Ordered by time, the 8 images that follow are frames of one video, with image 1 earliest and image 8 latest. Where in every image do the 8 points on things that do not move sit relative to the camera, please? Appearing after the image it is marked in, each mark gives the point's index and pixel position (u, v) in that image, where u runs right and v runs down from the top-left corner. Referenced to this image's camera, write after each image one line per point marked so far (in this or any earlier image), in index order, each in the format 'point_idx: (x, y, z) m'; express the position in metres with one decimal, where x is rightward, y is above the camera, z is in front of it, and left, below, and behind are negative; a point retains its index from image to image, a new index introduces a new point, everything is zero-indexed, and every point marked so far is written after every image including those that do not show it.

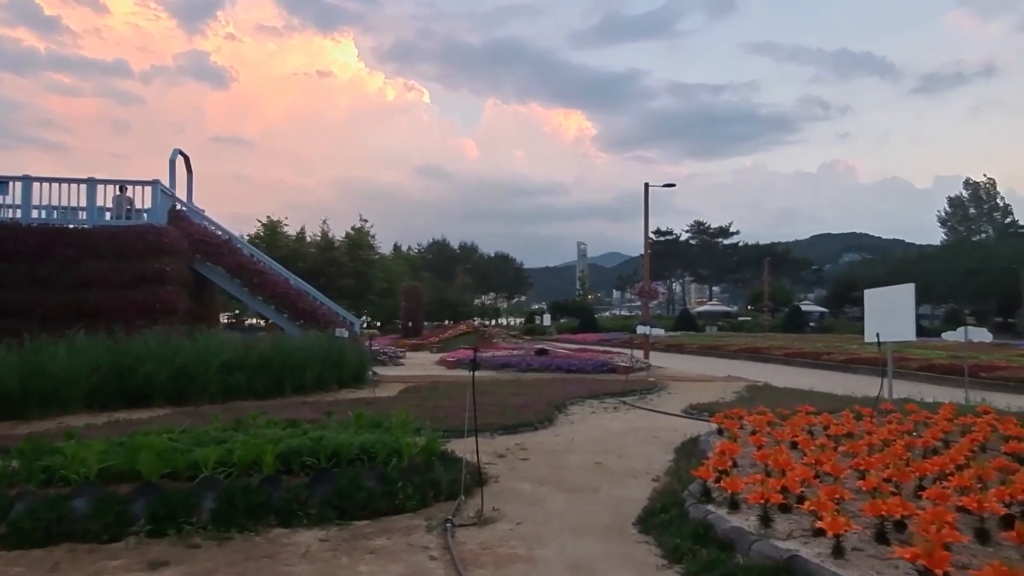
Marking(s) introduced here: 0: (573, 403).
0: (+1.1, -2.0, +12.6) m
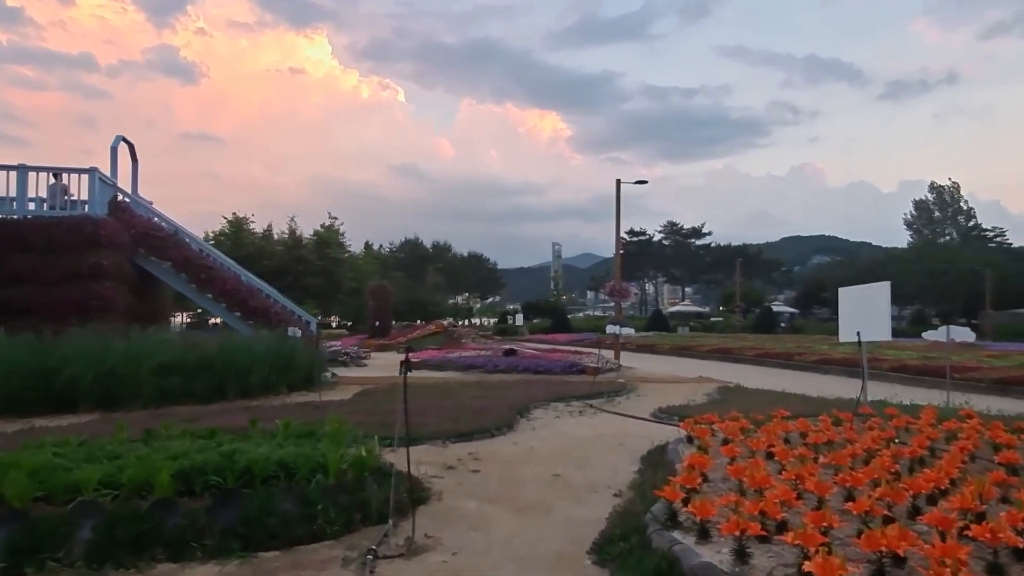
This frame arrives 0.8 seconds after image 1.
0: (+0.4, -2.0, +11.9) m
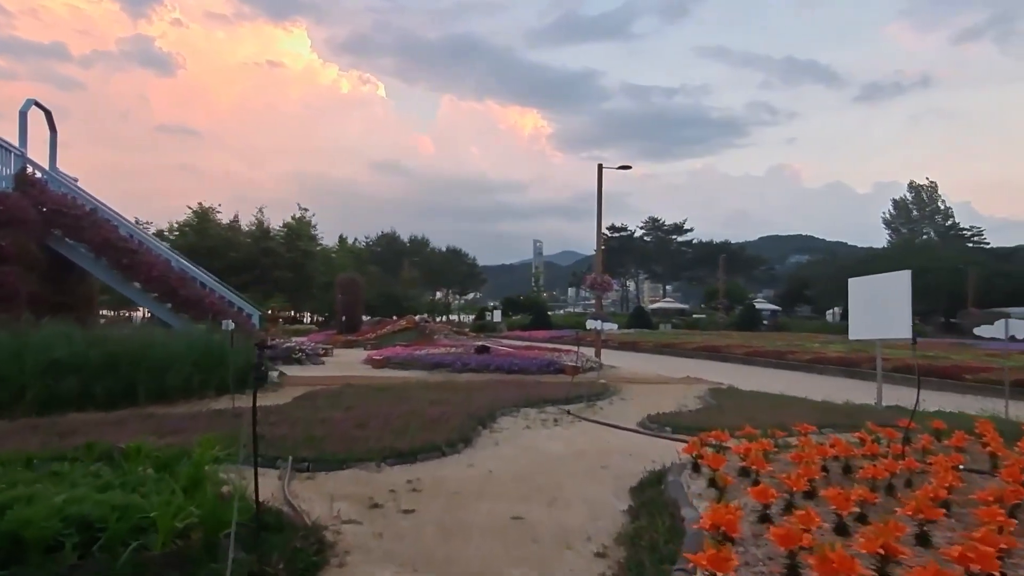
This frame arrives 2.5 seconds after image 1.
0: (-0.1, -1.8, +10.1) m
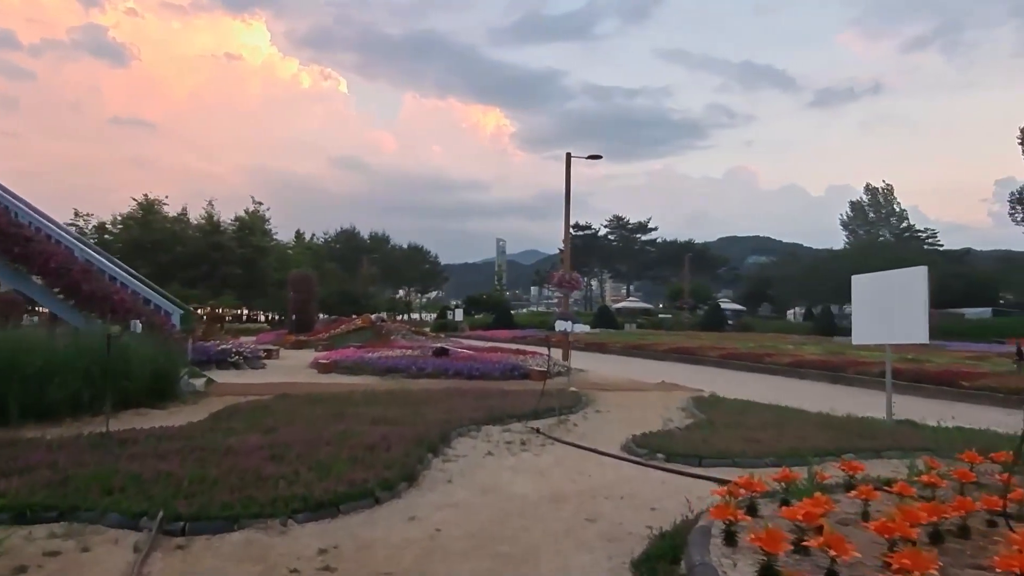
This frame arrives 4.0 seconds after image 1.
0: (-0.6, -1.7, +8.4) m
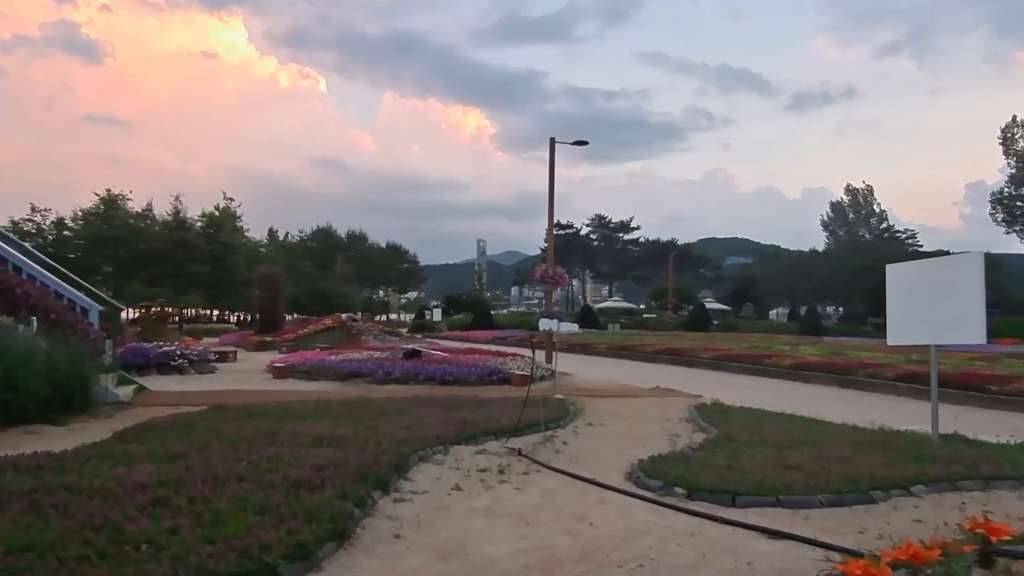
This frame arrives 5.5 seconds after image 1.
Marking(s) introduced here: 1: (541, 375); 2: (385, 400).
0: (-0.8, -1.6, +6.6) m
1: (+0.6, -1.9, +15.7) m
2: (-2.0, -1.8, +11.4) m
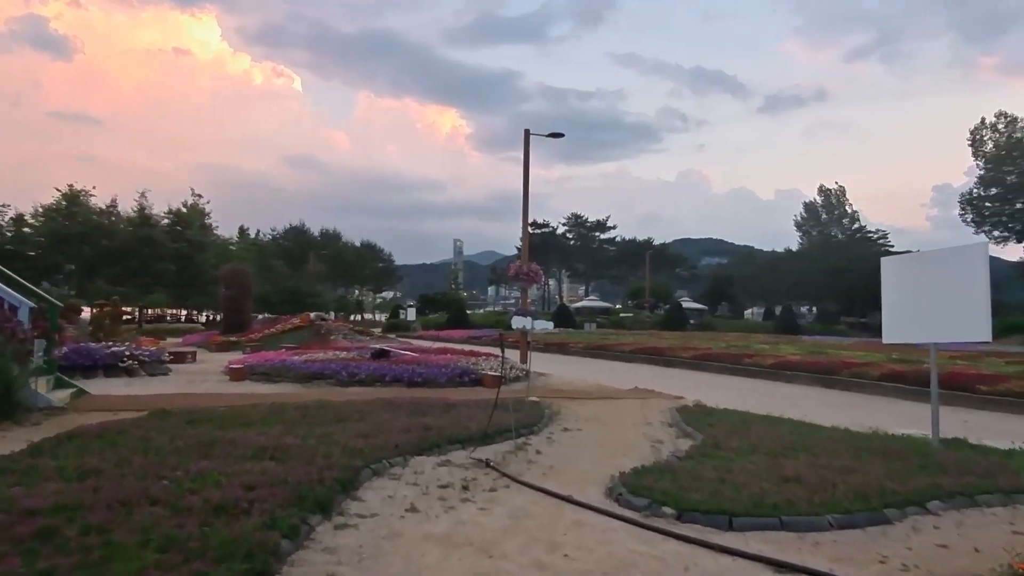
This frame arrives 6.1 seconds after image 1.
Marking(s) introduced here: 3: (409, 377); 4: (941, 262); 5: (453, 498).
0: (-1.1, -1.5, +5.8) m
1: (+0.1, -1.8, +15.0) m
2: (-2.4, -1.7, +10.6) m
3: (-2.0, -1.7, +13.9) m
4: (+4.8, +0.3, +8.1) m
5: (-0.4, -1.6, +5.4) m
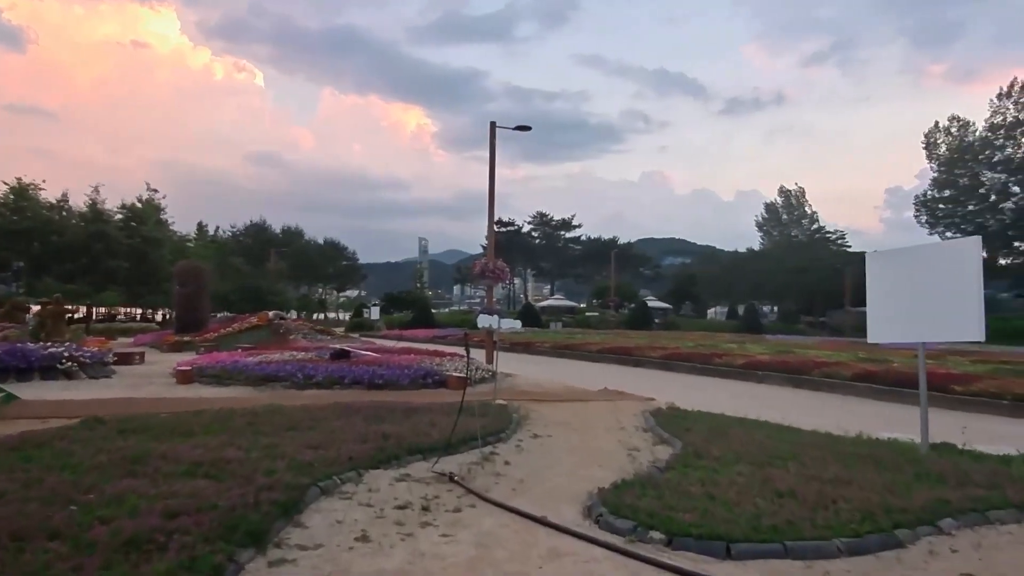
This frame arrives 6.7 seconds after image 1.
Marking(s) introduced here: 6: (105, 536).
0: (-1.4, -1.5, +5.1) m
1: (-0.6, -1.8, +14.3) m
2: (-2.9, -1.6, +9.8) m
3: (-2.6, -1.7, +13.1) m
4: (+4.4, +0.3, +7.7) m
5: (-0.7, -1.5, +4.7) m
6: (-2.2, -1.3, +3.9) m
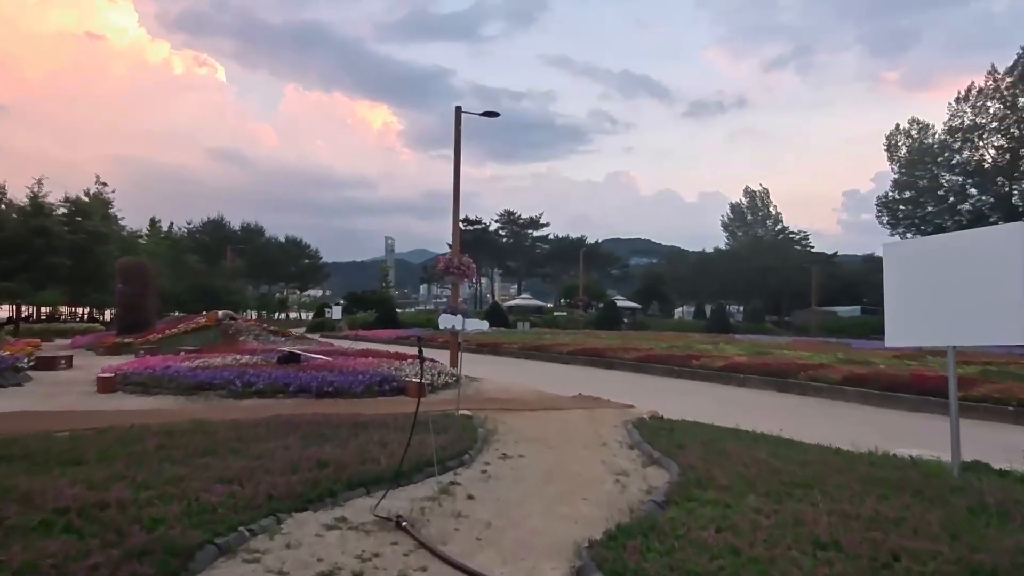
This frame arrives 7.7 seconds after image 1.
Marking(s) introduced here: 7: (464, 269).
0: (-1.5, -1.4, +3.8) m
1: (-1.2, -1.7, +13.0) m
2: (-3.3, -1.6, +8.4) m
3: (-3.2, -1.6, +11.7) m
4: (+4.1, +0.4, +6.6) m
5: (-0.8, -1.5, +3.4) m
6: (-2.3, -1.3, +2.5) m
7: (-1.2, +0.5, +19.0) m
